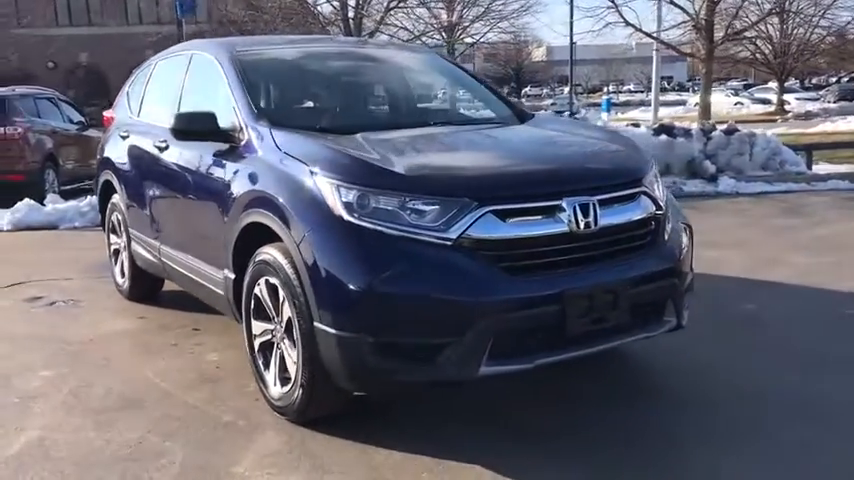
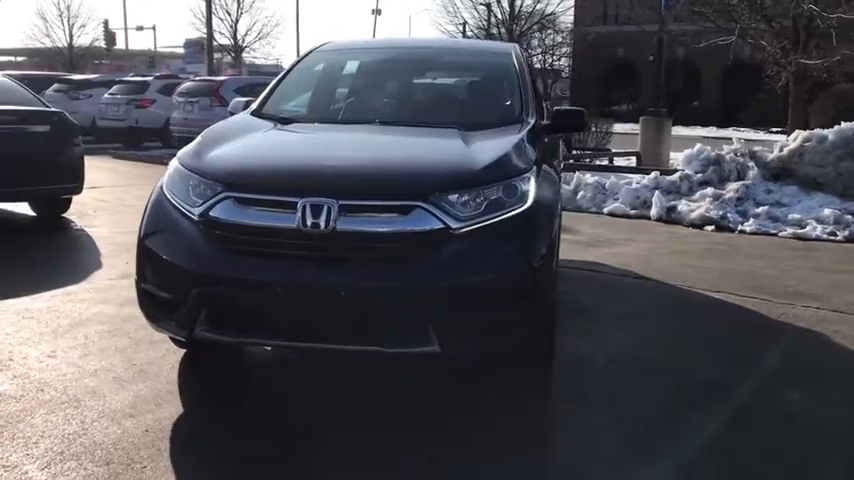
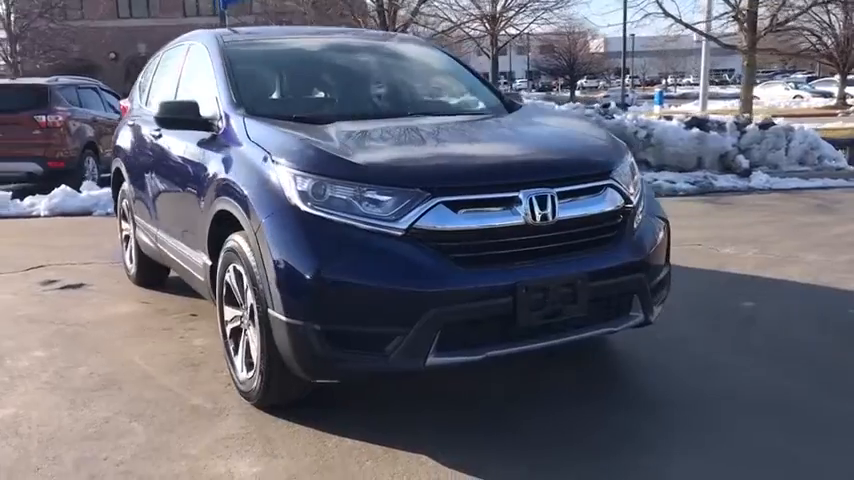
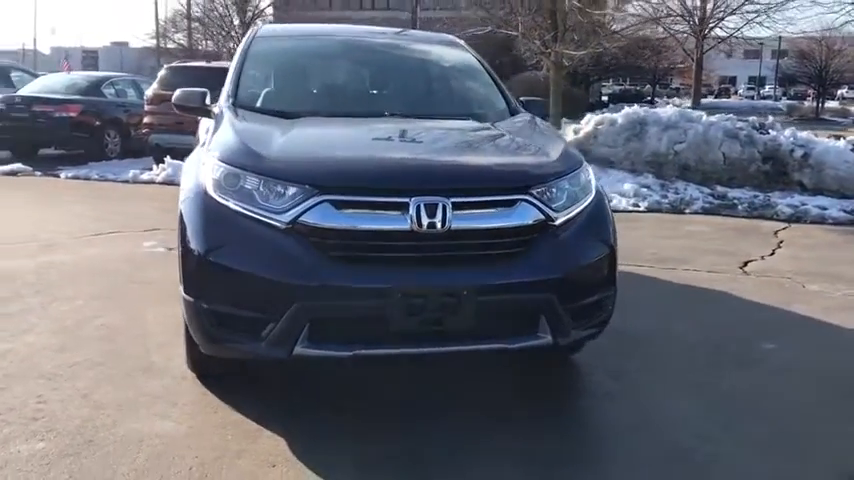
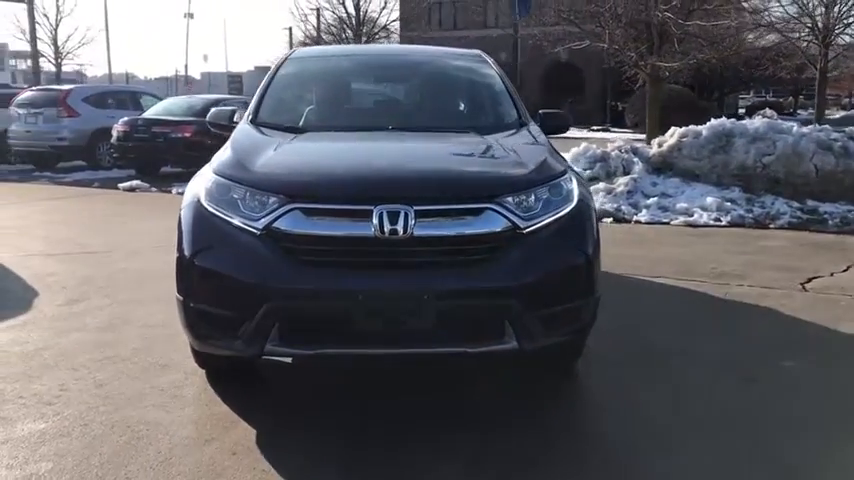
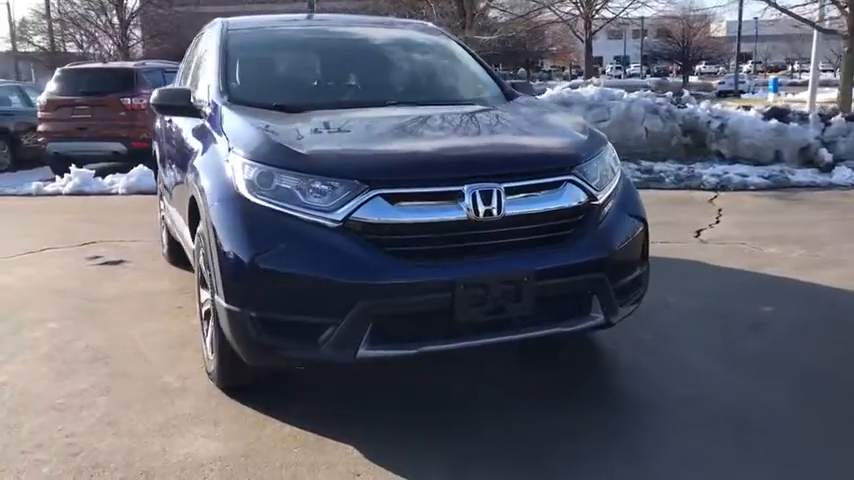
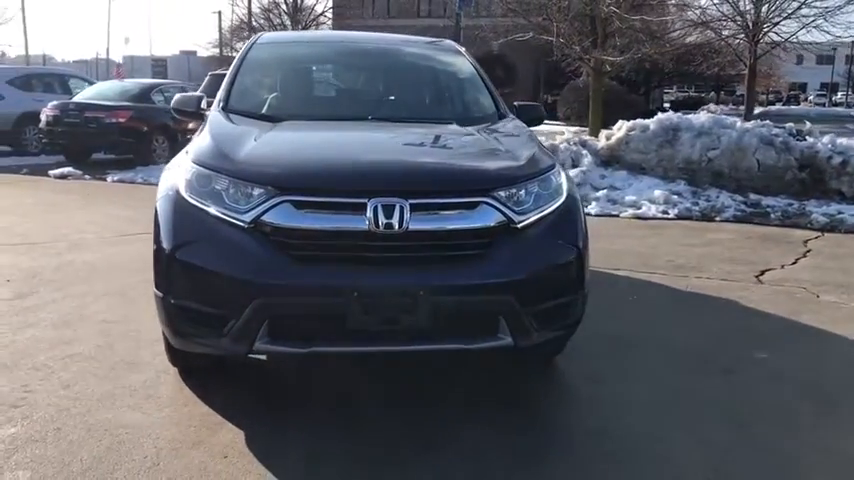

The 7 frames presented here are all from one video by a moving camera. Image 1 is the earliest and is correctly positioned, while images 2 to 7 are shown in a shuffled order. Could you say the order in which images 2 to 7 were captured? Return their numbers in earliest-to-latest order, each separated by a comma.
3, 6, 4, 7, 5, 2
